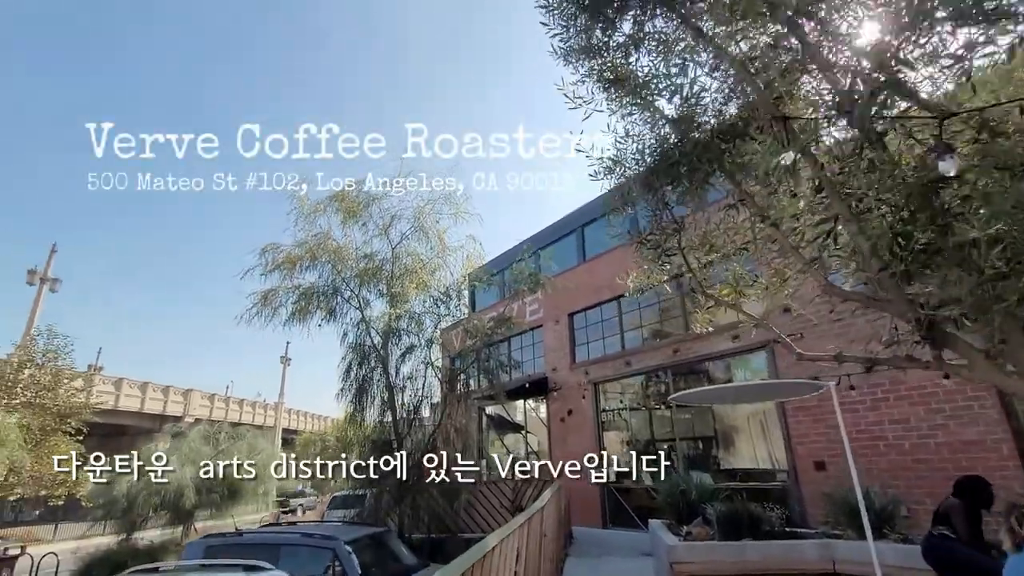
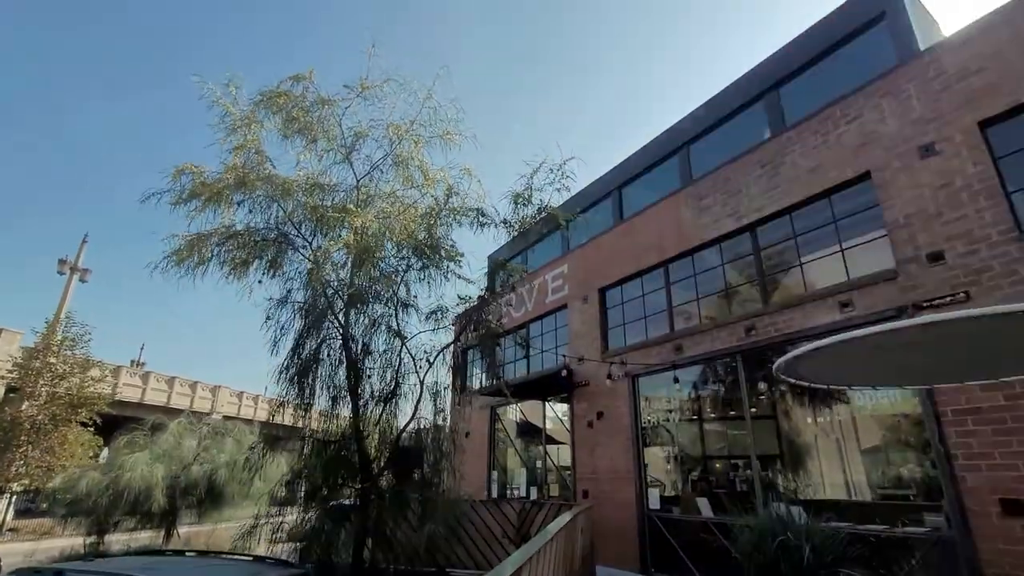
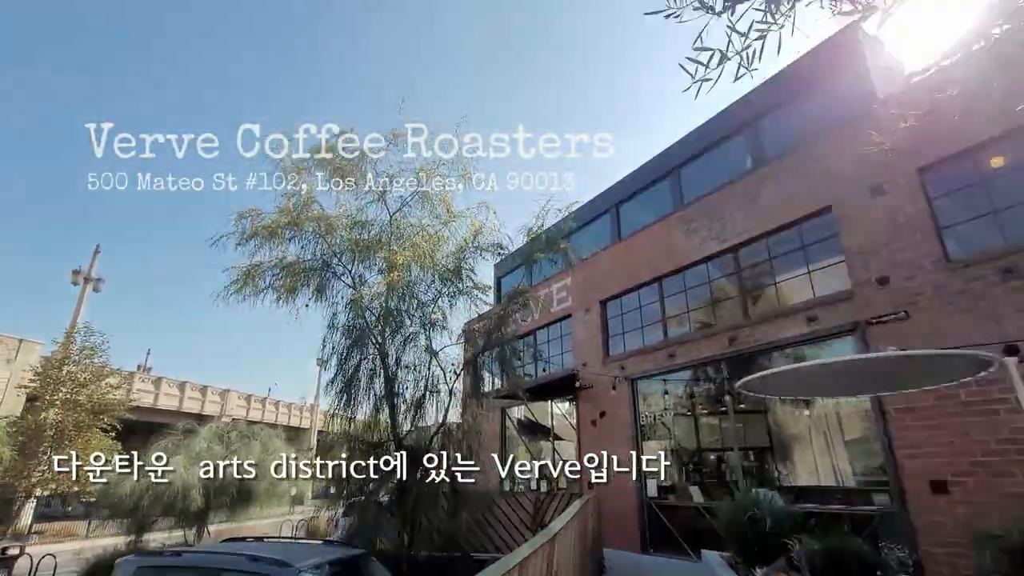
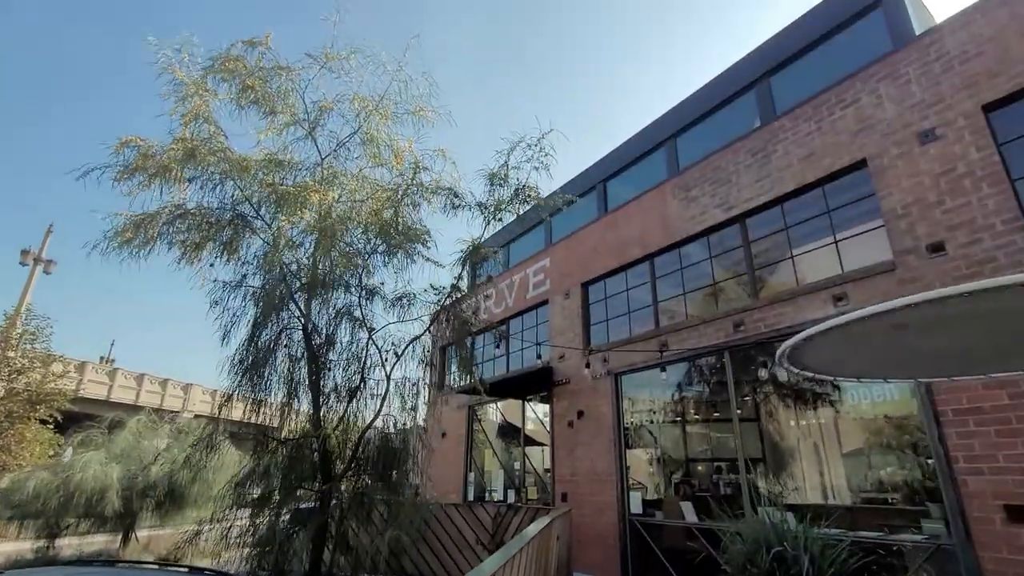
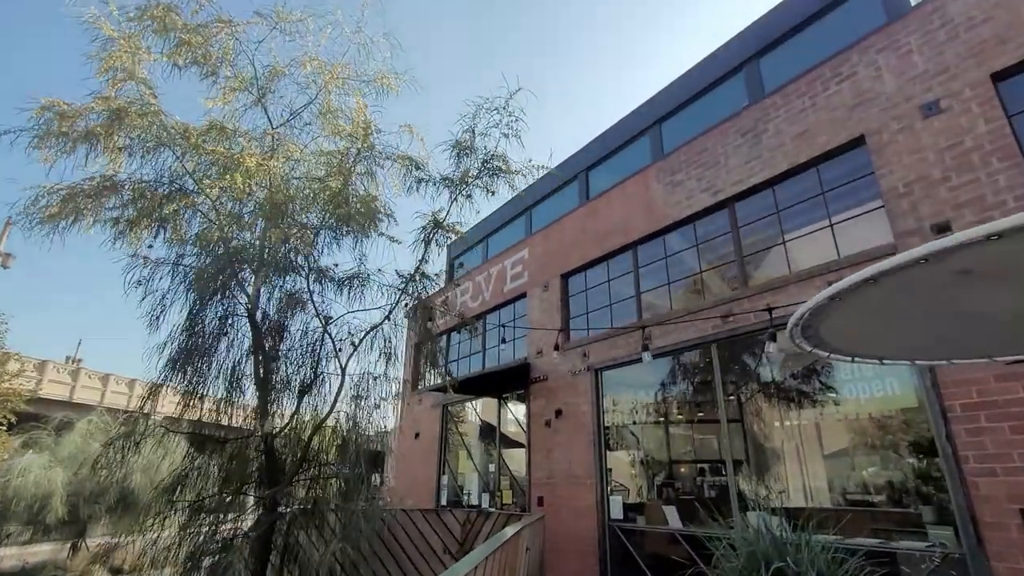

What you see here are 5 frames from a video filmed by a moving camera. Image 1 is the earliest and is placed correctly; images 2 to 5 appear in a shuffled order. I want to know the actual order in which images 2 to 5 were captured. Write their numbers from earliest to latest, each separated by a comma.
3, 2, 4, 5
